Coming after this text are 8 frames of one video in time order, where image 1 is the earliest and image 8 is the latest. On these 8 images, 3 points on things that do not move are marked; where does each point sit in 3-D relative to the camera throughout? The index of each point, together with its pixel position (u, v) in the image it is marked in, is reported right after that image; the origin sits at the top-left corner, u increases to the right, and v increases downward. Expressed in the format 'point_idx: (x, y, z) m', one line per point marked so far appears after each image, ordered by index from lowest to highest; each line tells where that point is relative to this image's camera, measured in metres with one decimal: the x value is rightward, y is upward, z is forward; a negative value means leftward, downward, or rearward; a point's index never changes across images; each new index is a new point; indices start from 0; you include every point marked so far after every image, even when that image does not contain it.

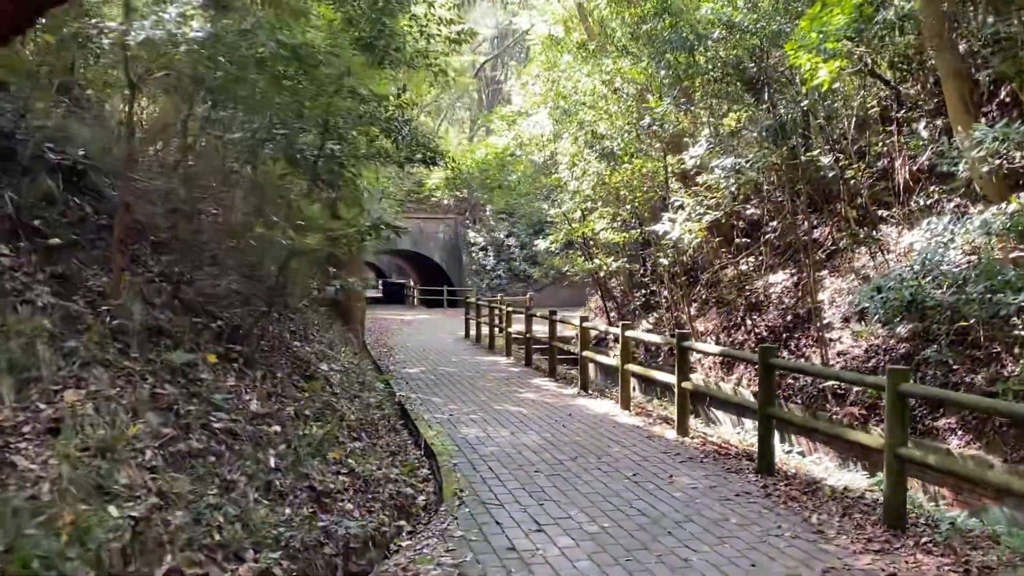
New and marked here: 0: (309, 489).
0: (-0.8, -0.8, +3.7) m
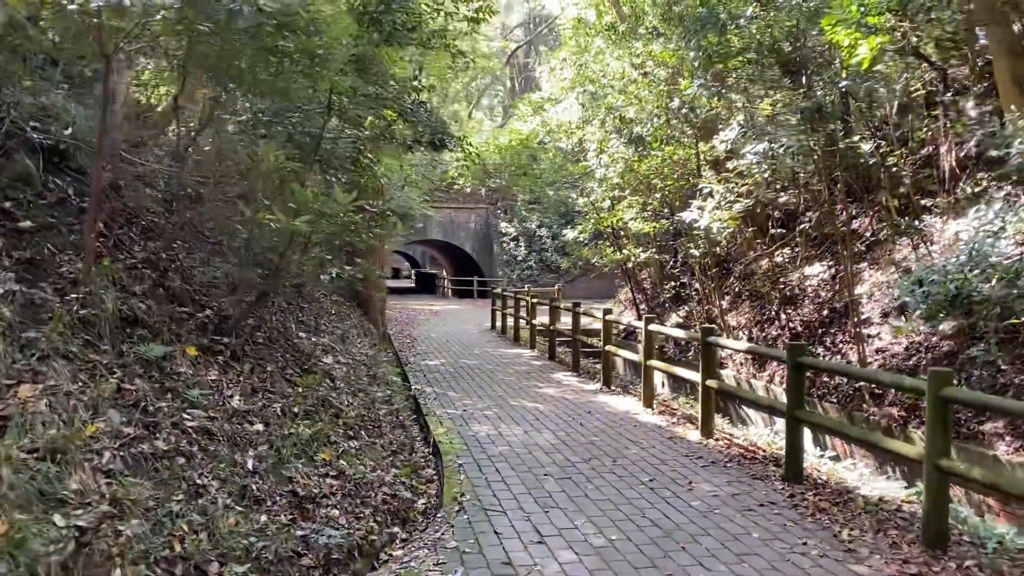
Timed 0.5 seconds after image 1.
0: (-0.8, -0.8, +3.4) m
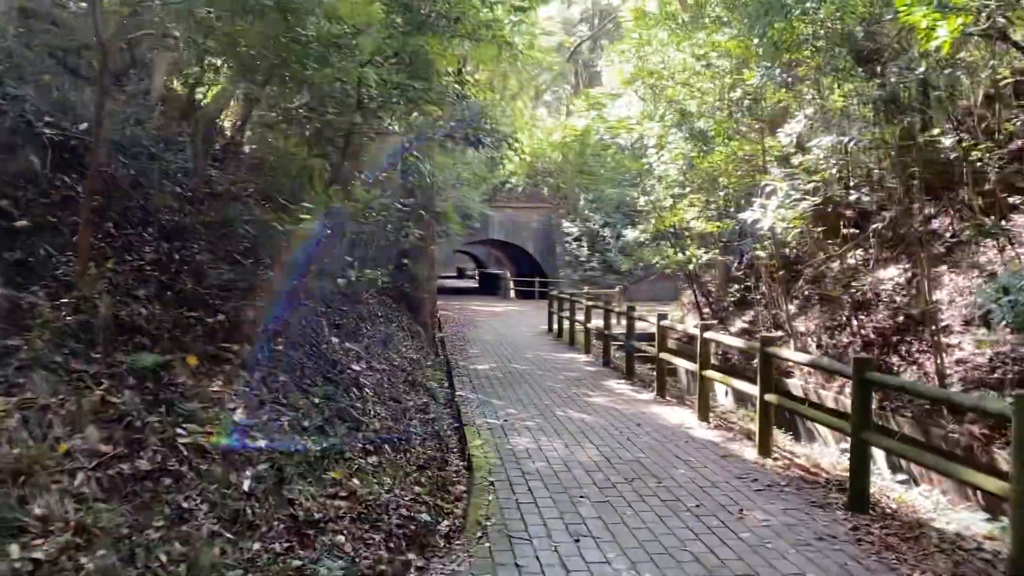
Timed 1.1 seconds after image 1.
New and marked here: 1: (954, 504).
0: (-0.8, -0.8, +3.1) m
1: (+2.2, -1.1, +4.4) m
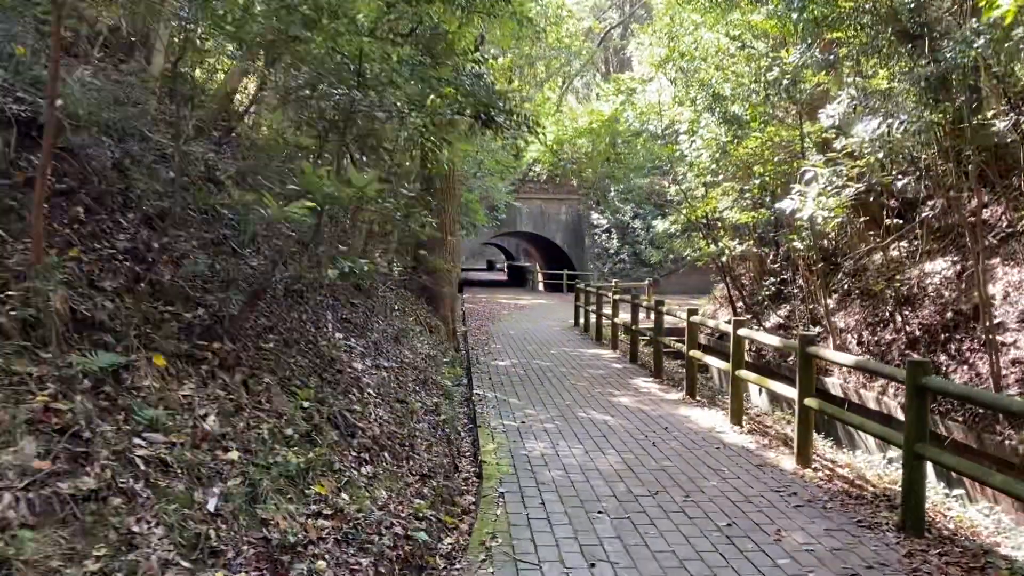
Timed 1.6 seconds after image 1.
0: (-0.8, -0.8, +2.7) m
1: (+2.2, -1.0, +3.9) m
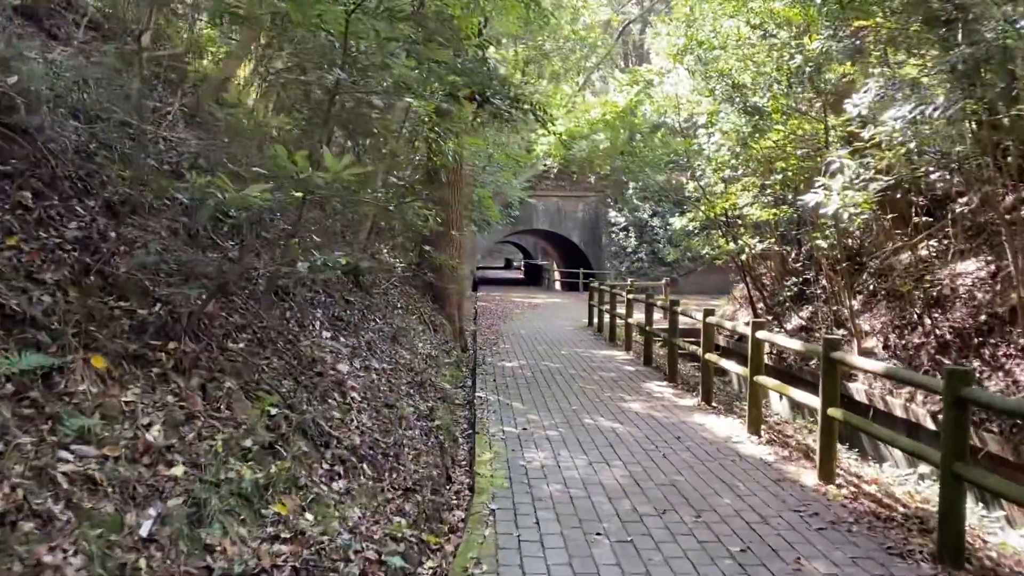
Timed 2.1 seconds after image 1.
0: (-0.8, -0.8, +2.4) m
1: (+2.2, -1.0, +3.5) m
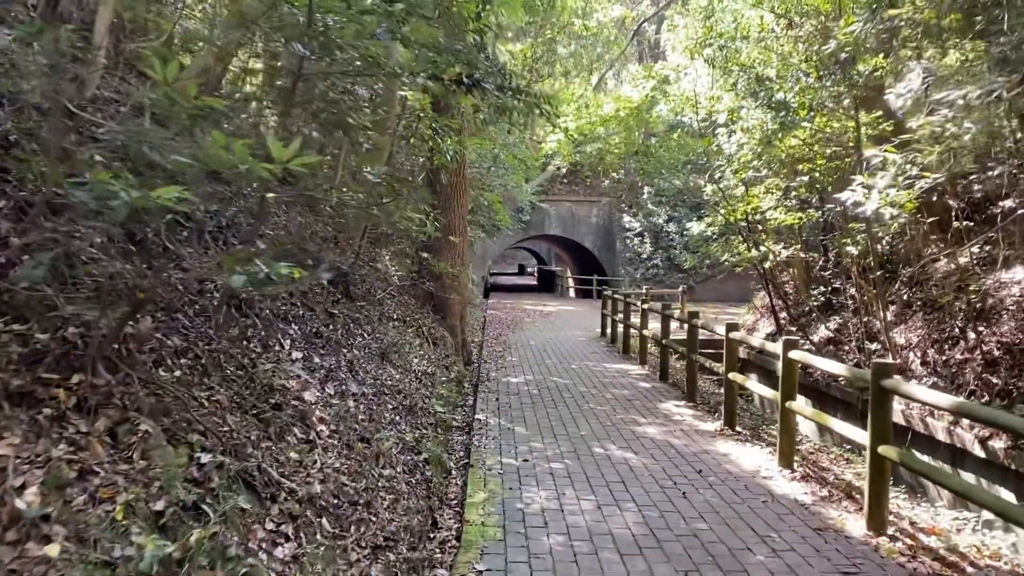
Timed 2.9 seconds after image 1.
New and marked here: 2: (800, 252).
0: (-0.9, -0.8, +1.8) m
1: (+2.2, -1.1, +2.9) m
2: (+3.0, +0.4, +9.3) m
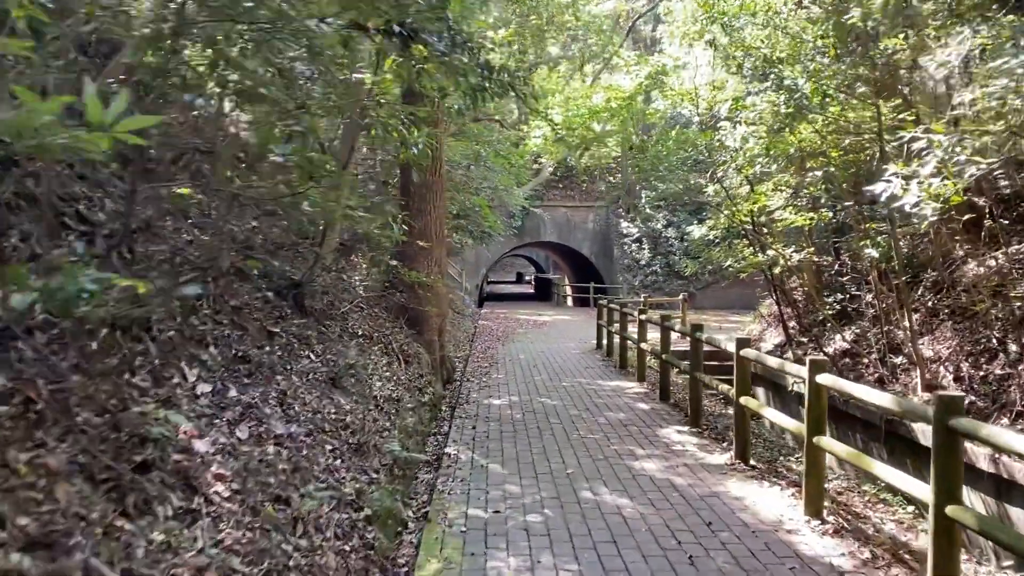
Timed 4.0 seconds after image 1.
0: (-1.0, -0.8, +0.9) m
1: (+2.0, -1.1, +2.0) m
2: (+2.8, +0.3, +8.5) m
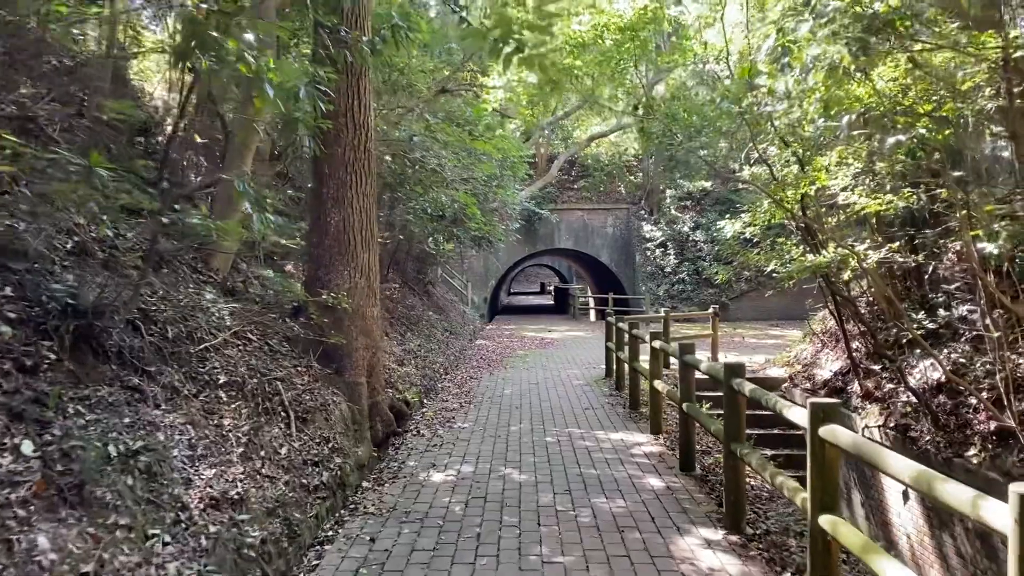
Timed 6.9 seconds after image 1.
0: (-1.5, -0.9, -1.3) m
1: (+1.6, -1.1, -0.3) m
2: (+2.6, +0.2, +6.1) m
